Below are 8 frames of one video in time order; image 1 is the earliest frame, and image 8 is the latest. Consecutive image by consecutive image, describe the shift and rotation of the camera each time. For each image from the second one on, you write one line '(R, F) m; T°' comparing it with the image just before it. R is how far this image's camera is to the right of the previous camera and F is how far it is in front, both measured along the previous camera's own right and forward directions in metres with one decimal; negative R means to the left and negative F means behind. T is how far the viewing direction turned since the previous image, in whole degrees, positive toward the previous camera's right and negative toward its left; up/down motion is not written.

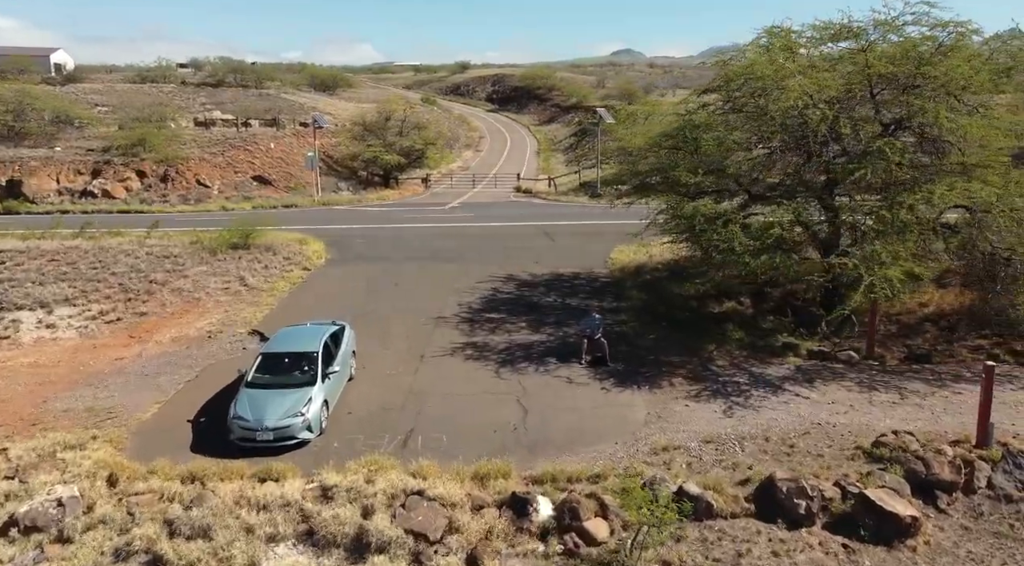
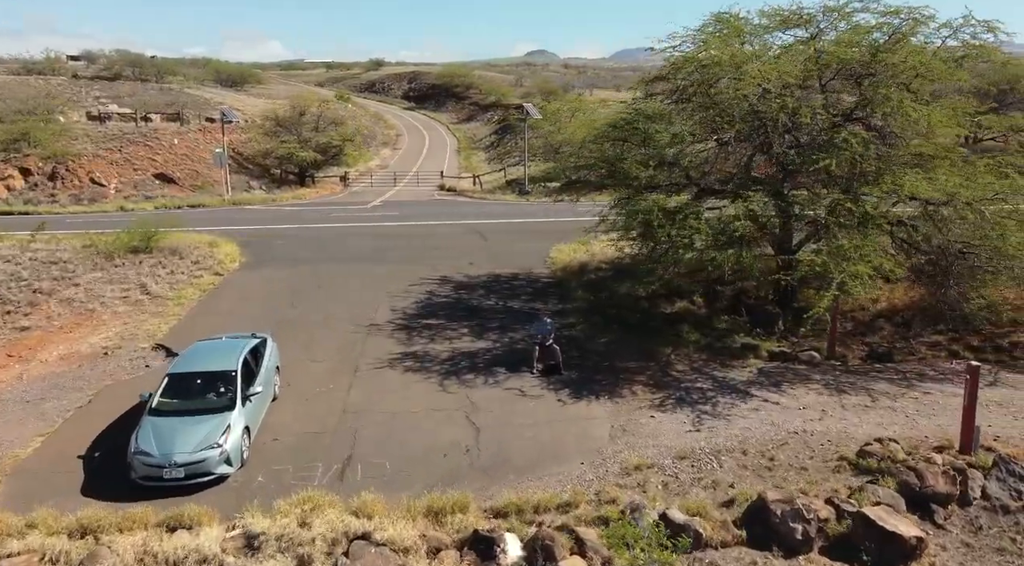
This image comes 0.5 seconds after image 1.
(-0.4, +1.3) m; +6°
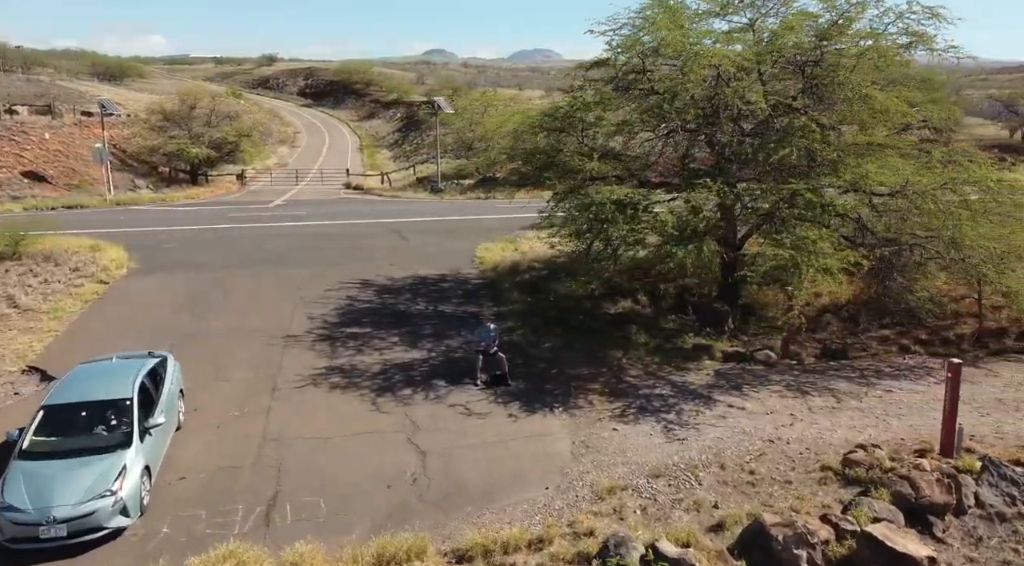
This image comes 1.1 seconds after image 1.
(-0.6, +1.3) m; +7°
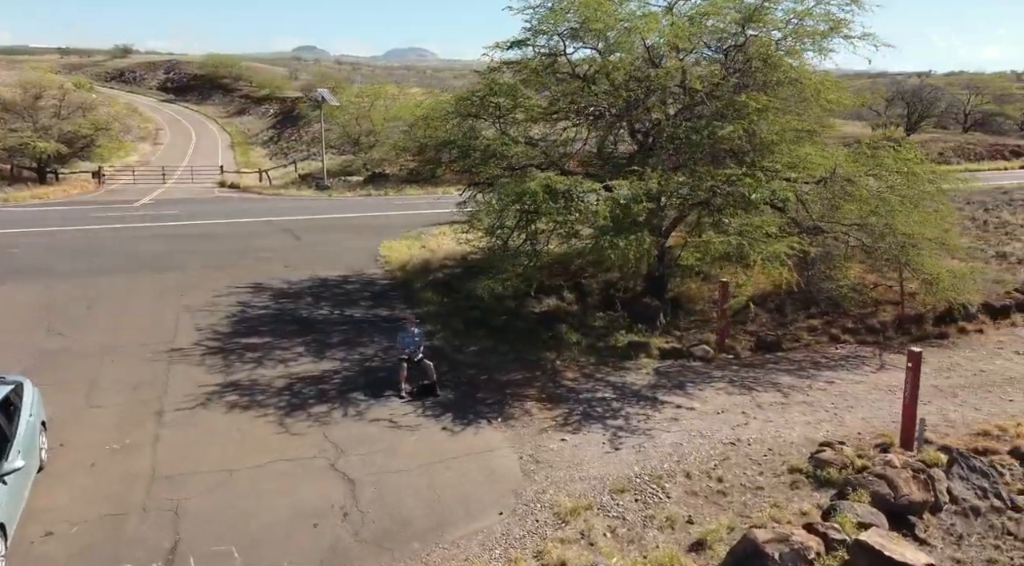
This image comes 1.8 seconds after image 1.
(-0.6, +1.2) m; +9°
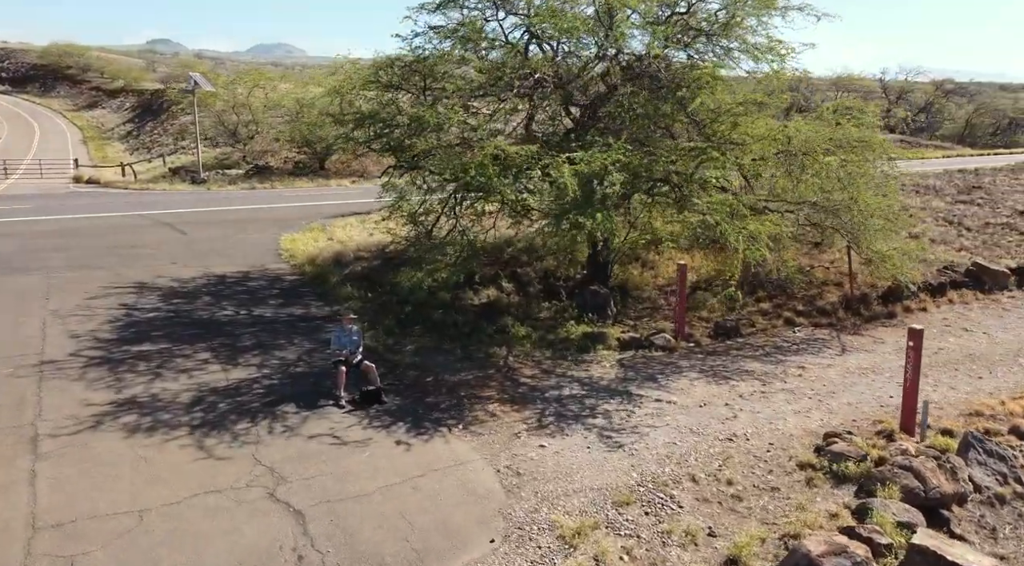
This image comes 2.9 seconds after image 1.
(-0.9, +1.4) m; +9°
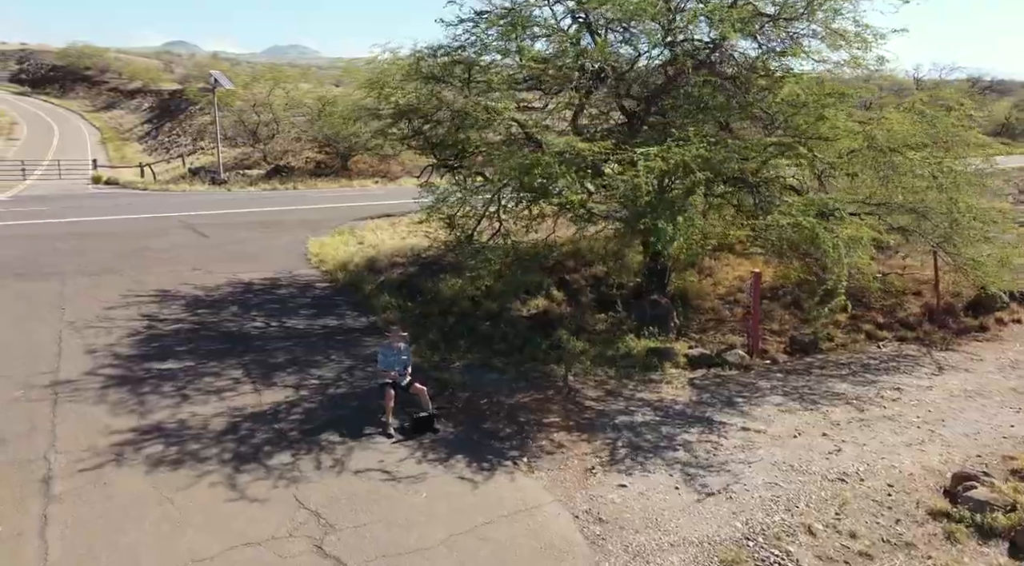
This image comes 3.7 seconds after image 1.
(-0.6, +1.0) m; -1°
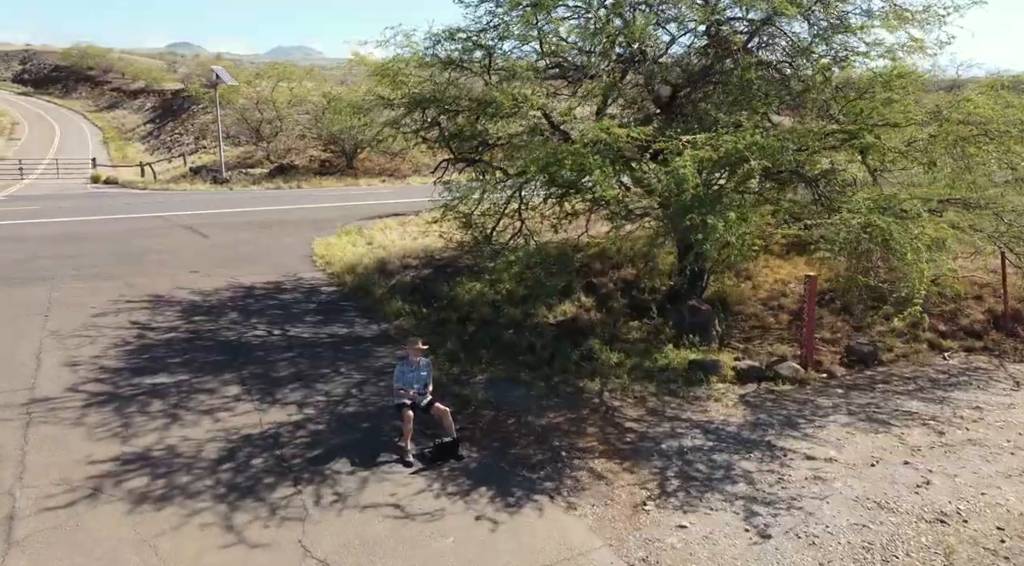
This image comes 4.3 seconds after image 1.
(-0.3, +1.0) m; 0°
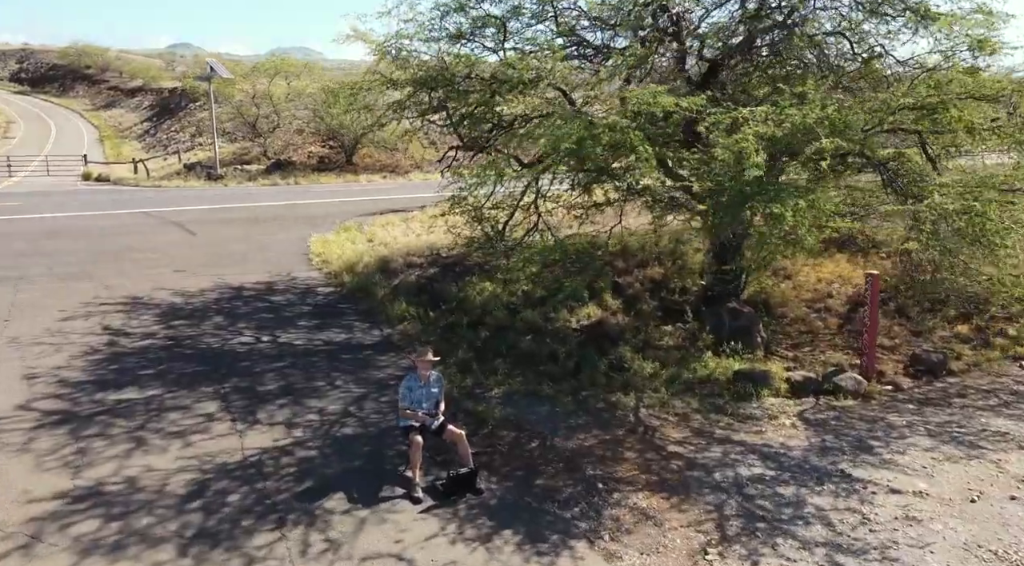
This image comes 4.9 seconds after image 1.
(-0.2, +1.2) m; 0°
